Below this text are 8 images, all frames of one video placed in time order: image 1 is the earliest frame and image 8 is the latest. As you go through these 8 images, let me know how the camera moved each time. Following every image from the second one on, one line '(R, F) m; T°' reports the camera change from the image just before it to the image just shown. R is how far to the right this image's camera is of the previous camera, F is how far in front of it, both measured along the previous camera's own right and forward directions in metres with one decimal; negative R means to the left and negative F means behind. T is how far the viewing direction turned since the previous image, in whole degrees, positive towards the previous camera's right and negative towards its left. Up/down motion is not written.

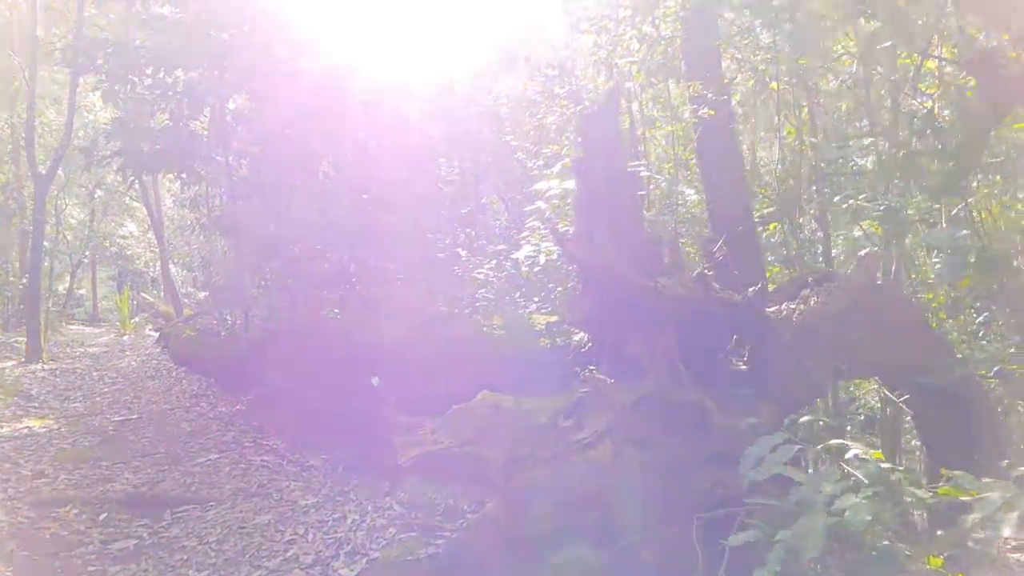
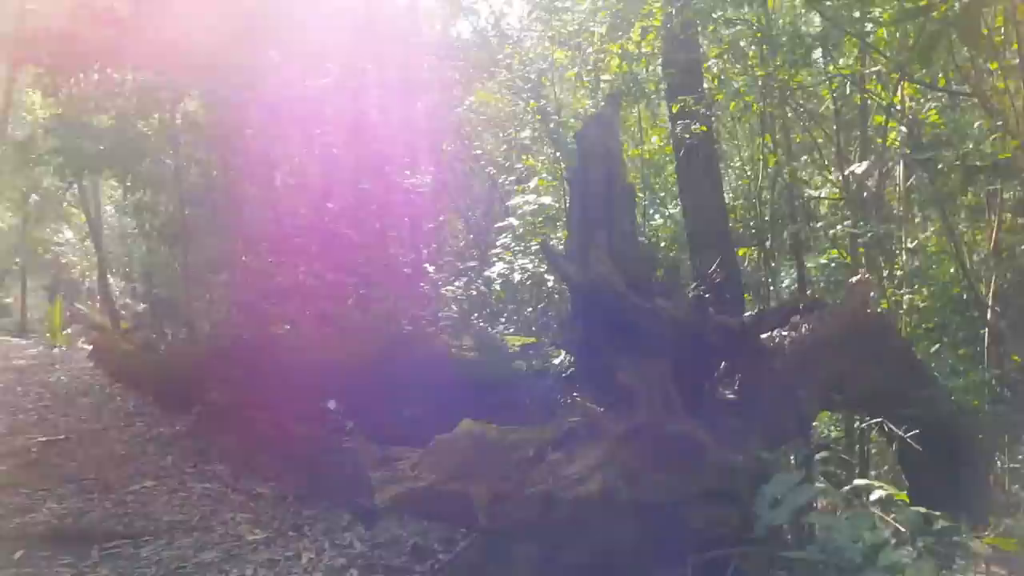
(-0.2, +0.3) m; +4°
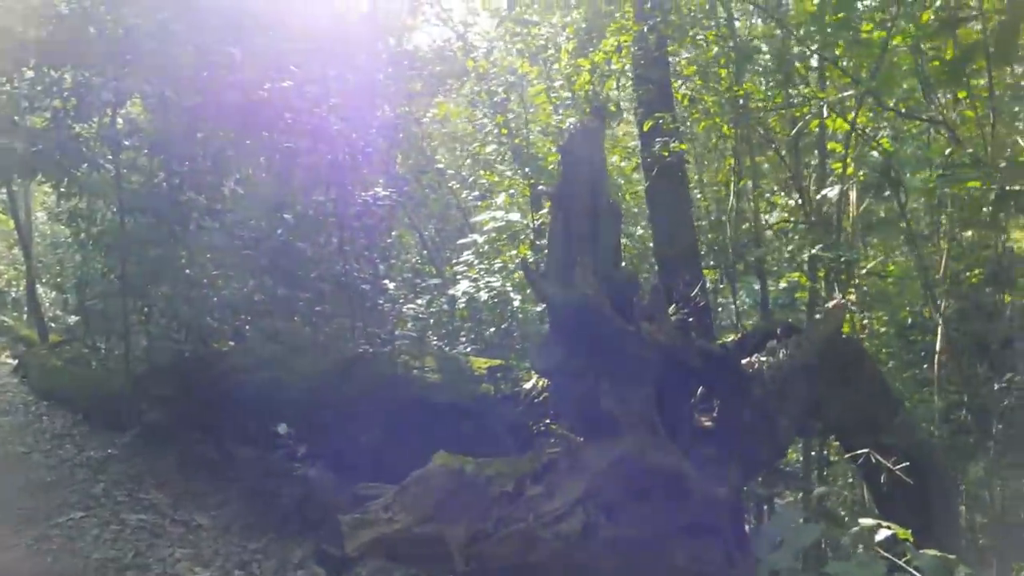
(-0.1, +0.2) m; +4°
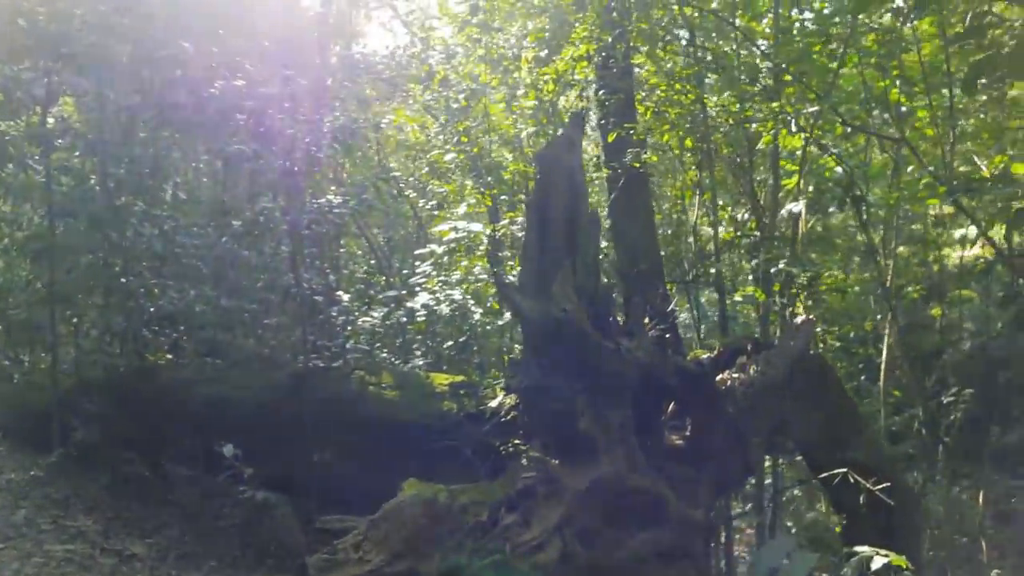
(-0.1, +0.2) m; +4°
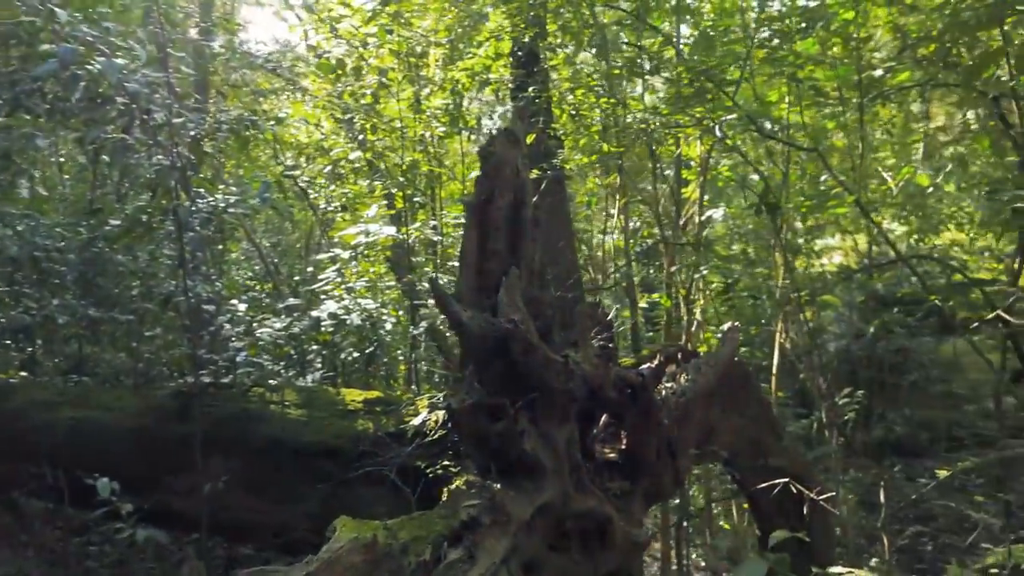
(-0.2, +0.3) m; +9°
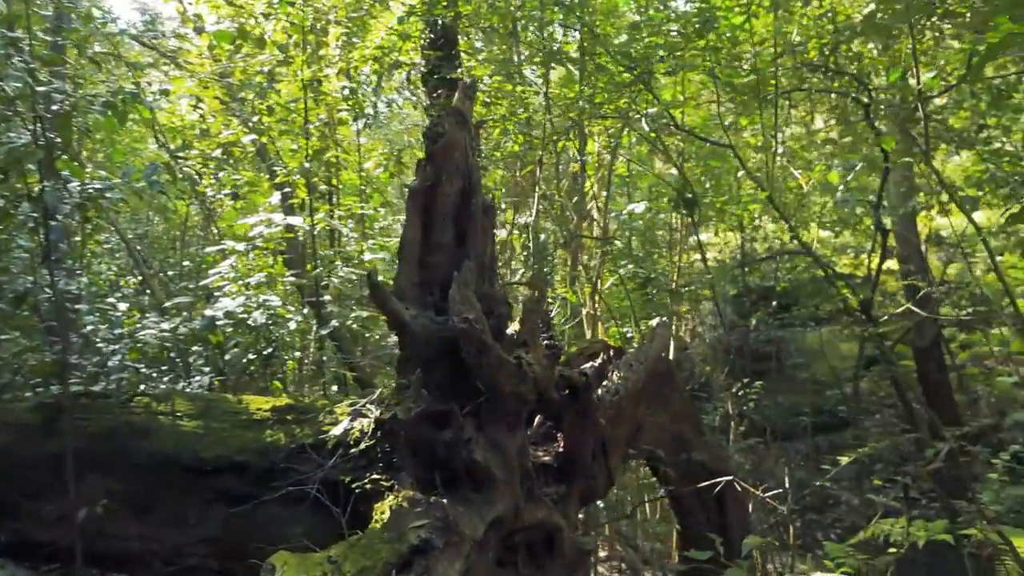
(-0.2, +0.3) m; +10°
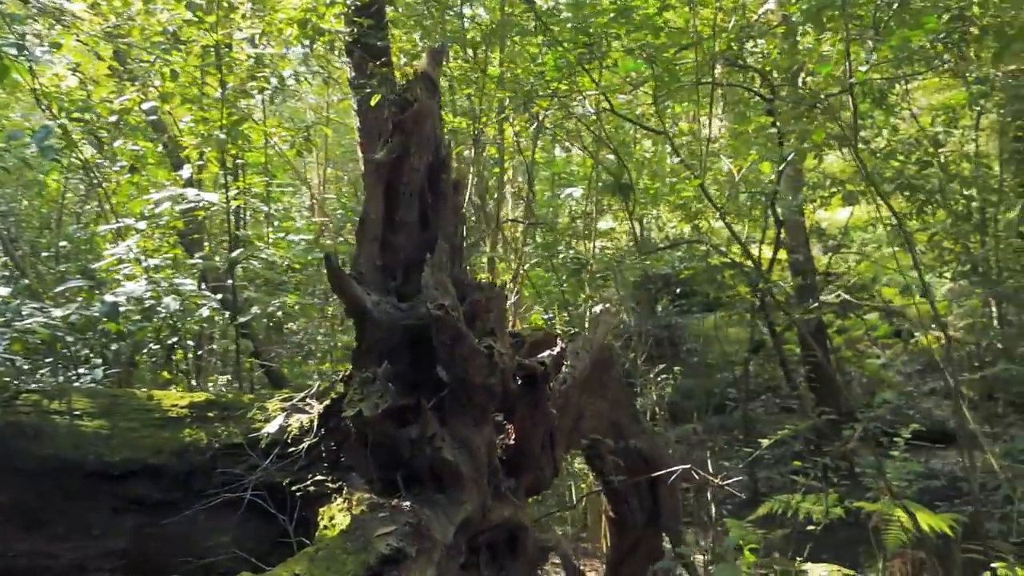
(-0.2, +0.2) m; +8°
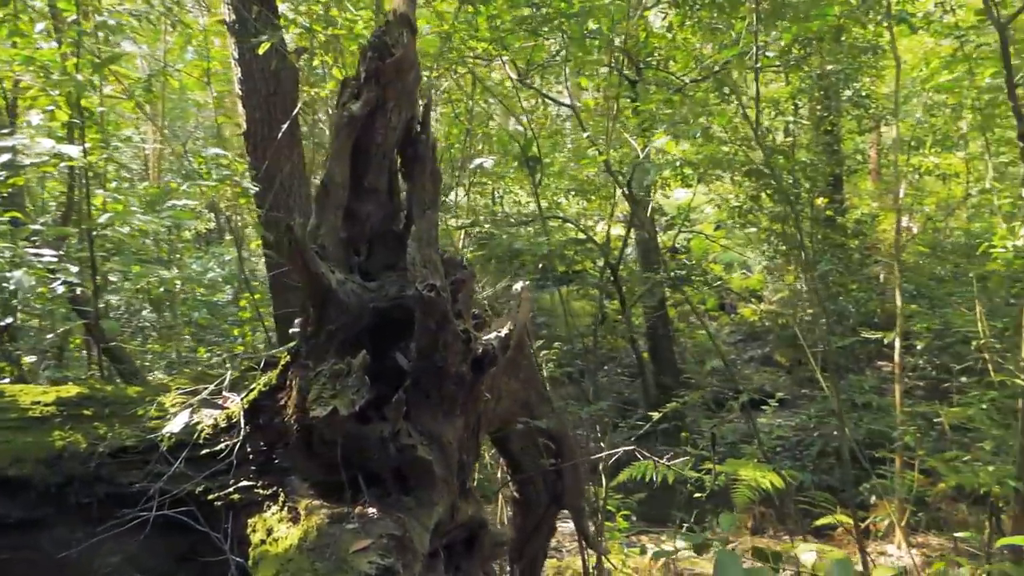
(-0.4, +0.3) m; +13°
